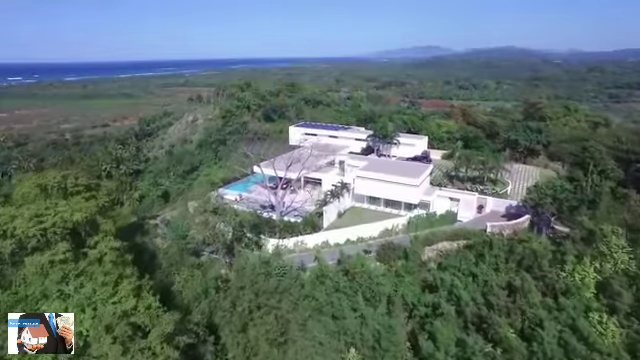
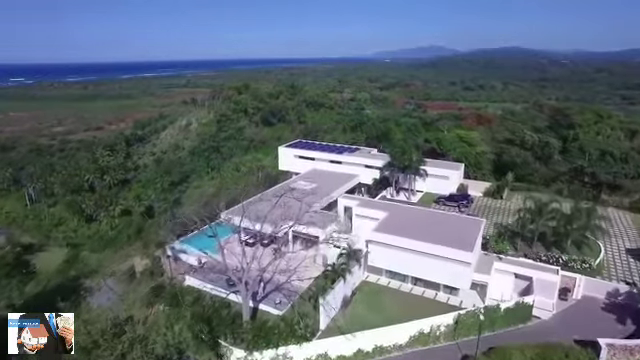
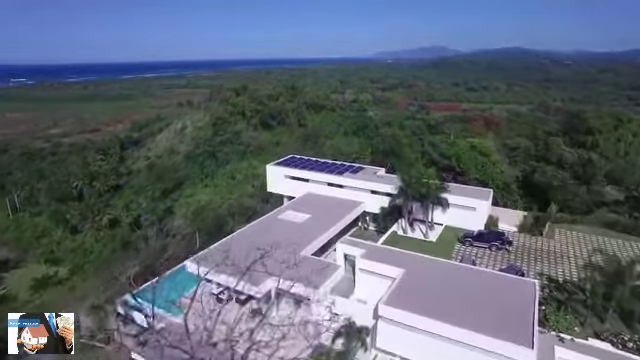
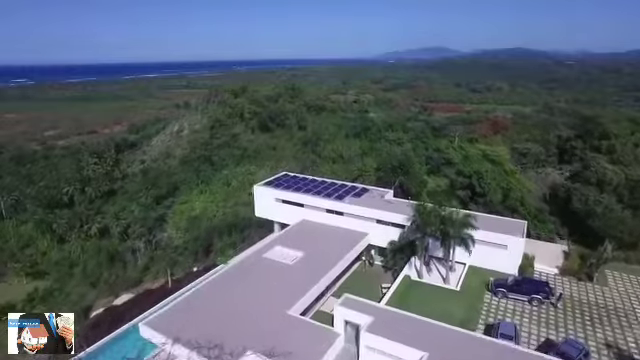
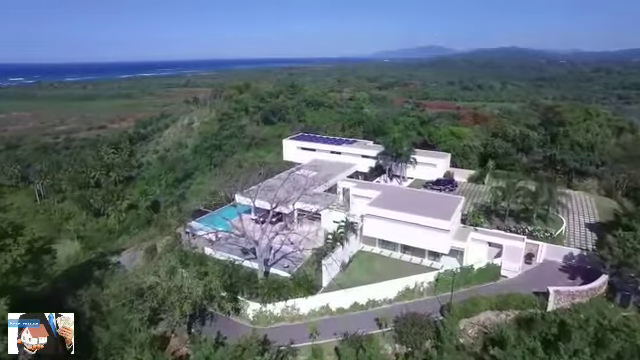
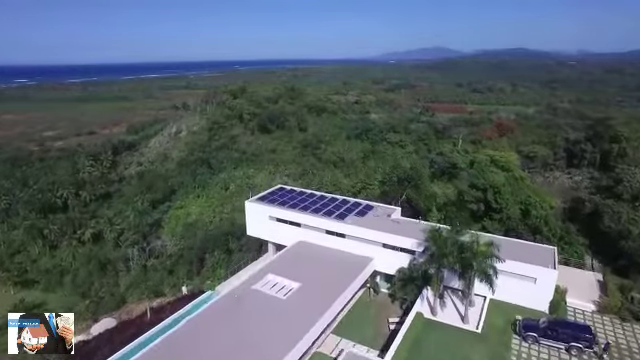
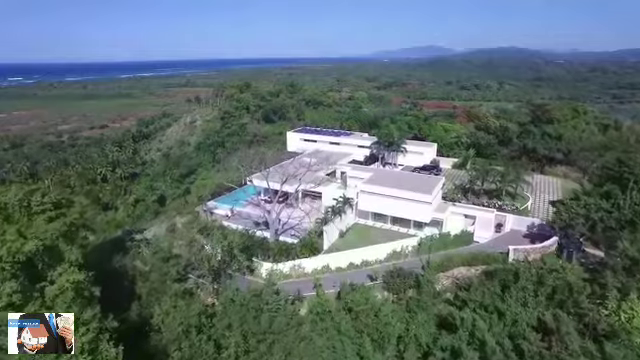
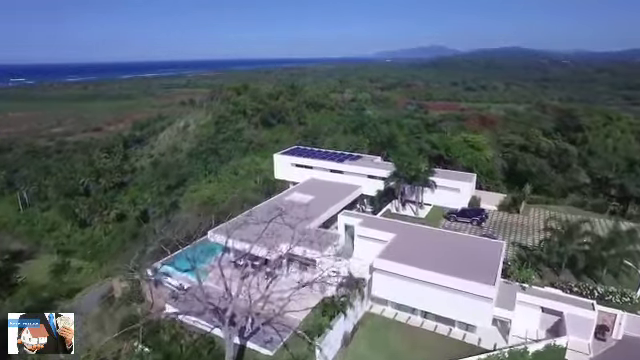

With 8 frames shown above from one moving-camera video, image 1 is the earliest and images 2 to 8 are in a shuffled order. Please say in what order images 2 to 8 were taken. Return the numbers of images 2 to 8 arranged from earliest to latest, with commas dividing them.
7, 5, 2, 8, 3, 4, 6
